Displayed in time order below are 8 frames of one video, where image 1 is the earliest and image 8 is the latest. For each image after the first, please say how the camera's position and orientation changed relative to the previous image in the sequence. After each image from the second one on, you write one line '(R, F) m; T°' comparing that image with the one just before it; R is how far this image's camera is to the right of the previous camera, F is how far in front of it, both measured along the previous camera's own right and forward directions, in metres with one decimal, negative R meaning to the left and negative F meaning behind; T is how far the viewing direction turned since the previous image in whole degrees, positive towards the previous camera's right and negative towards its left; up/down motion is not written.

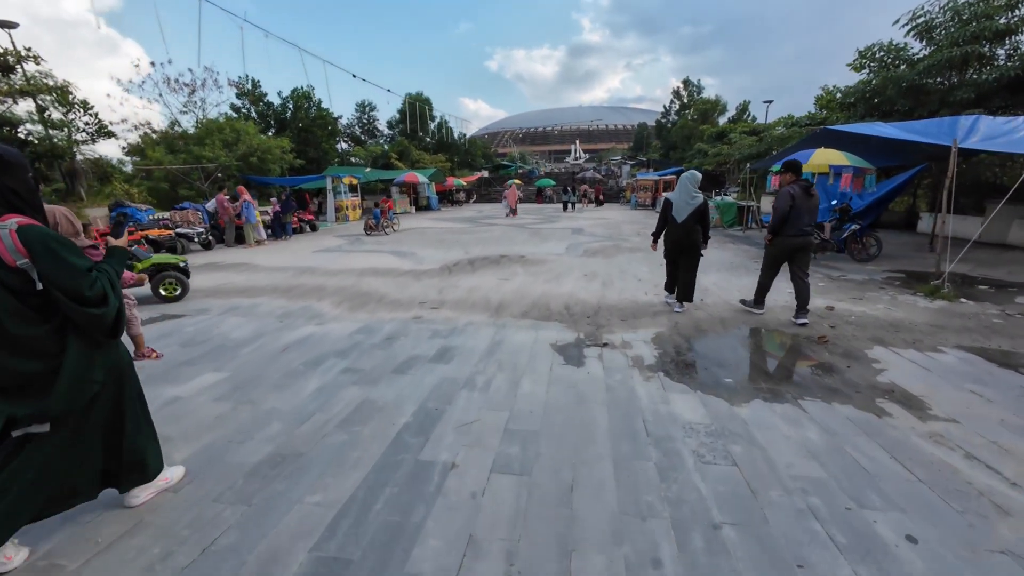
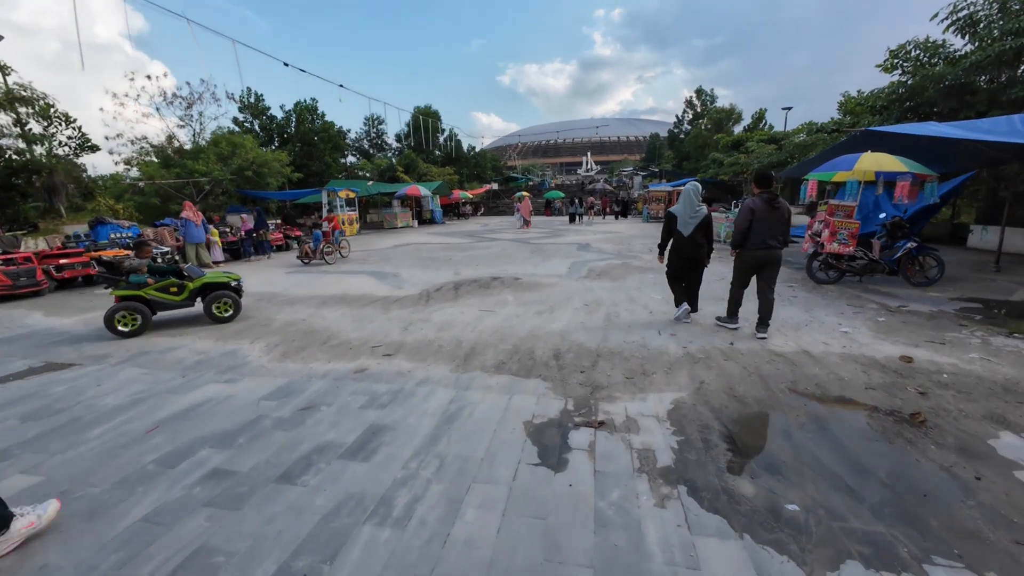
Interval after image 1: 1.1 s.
(+0.4, +1.3) m; -2°
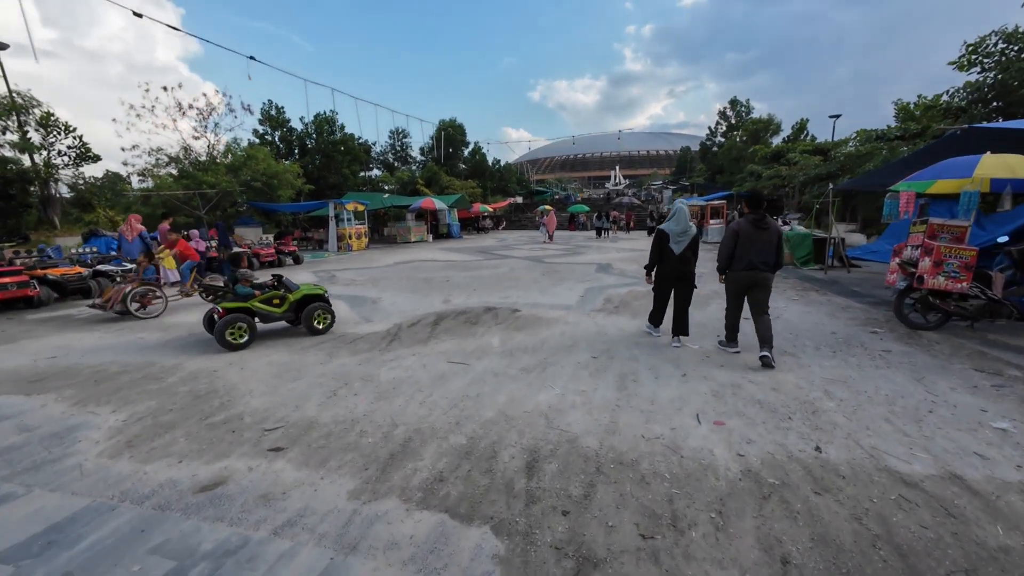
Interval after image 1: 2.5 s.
(+0.5, +1.6) m; -4°
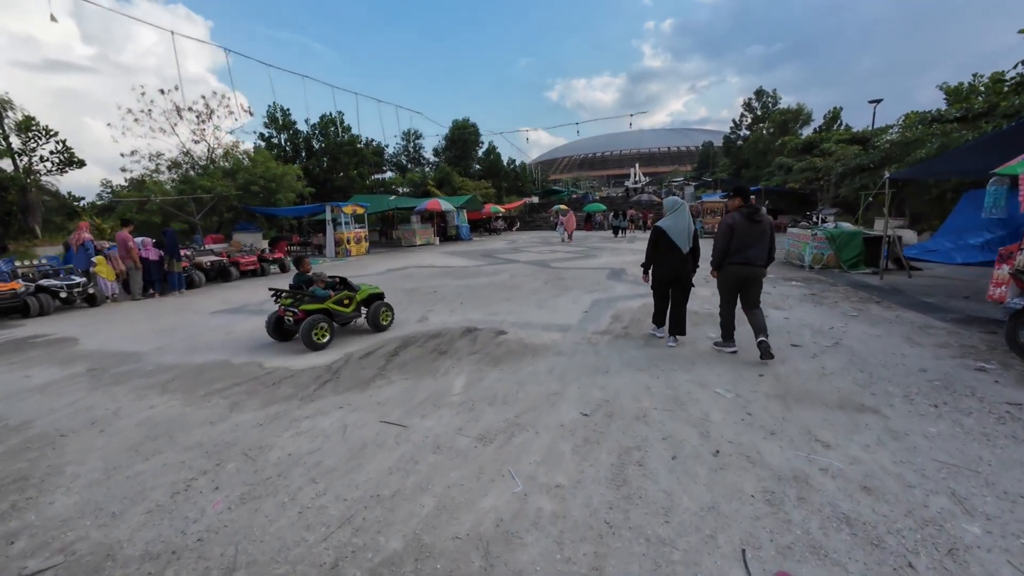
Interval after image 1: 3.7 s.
(+0.5, +1.4) m; -3°
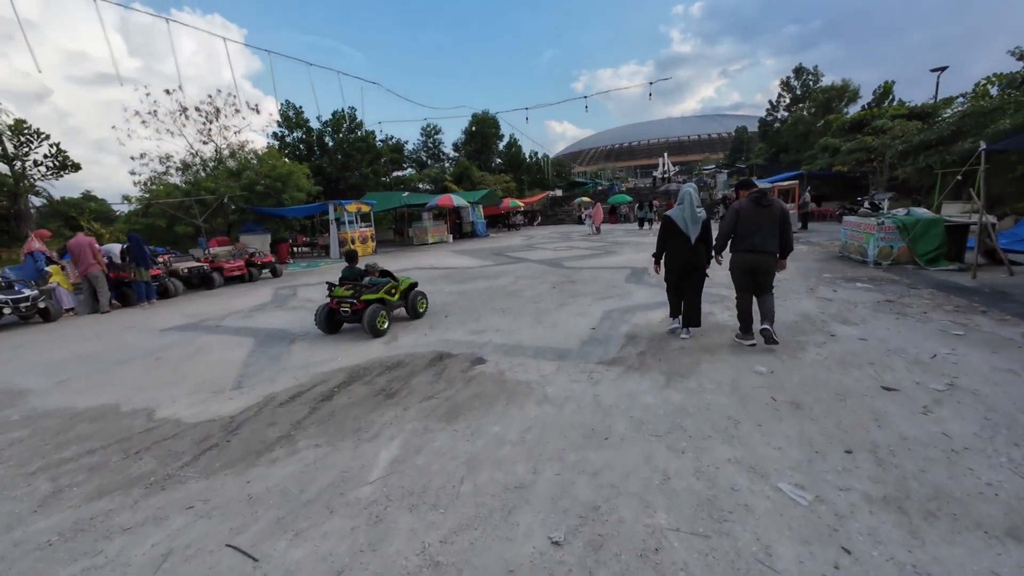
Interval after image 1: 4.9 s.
(+0.5, +1.4) m; -4°
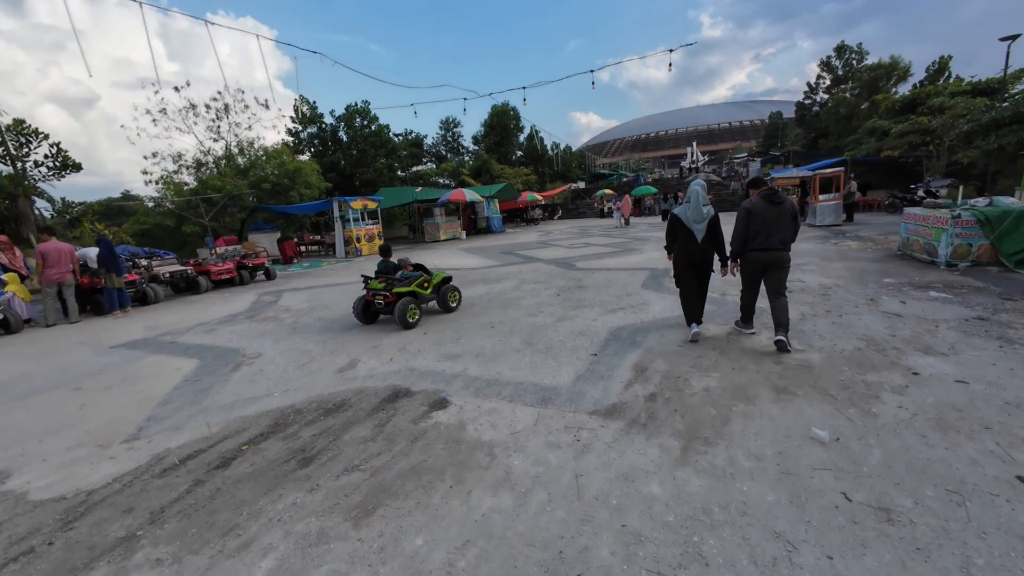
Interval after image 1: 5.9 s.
(+0.5, +1.1) m; -3°
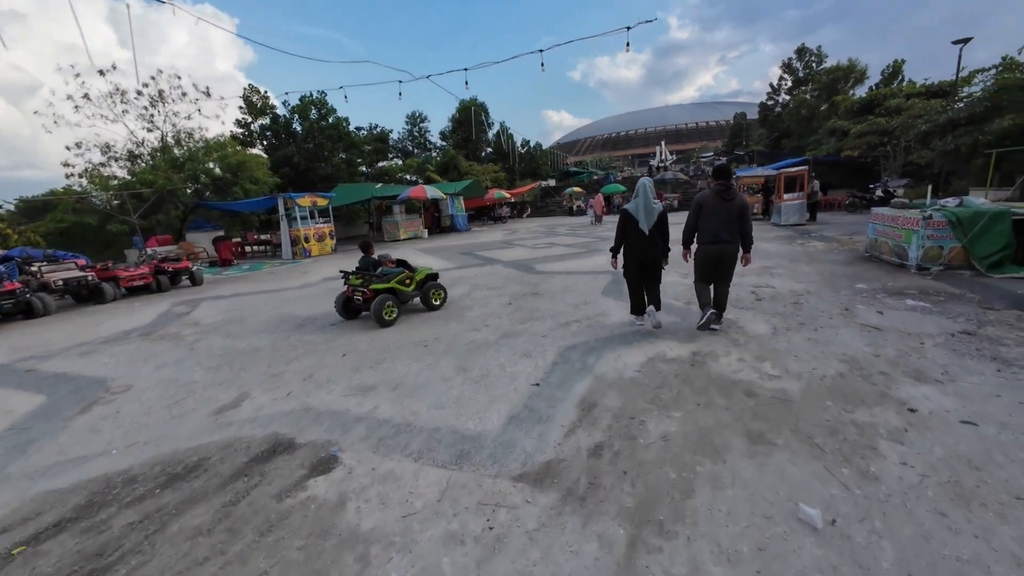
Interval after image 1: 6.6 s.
(+0.4, +0.8) m; +4°
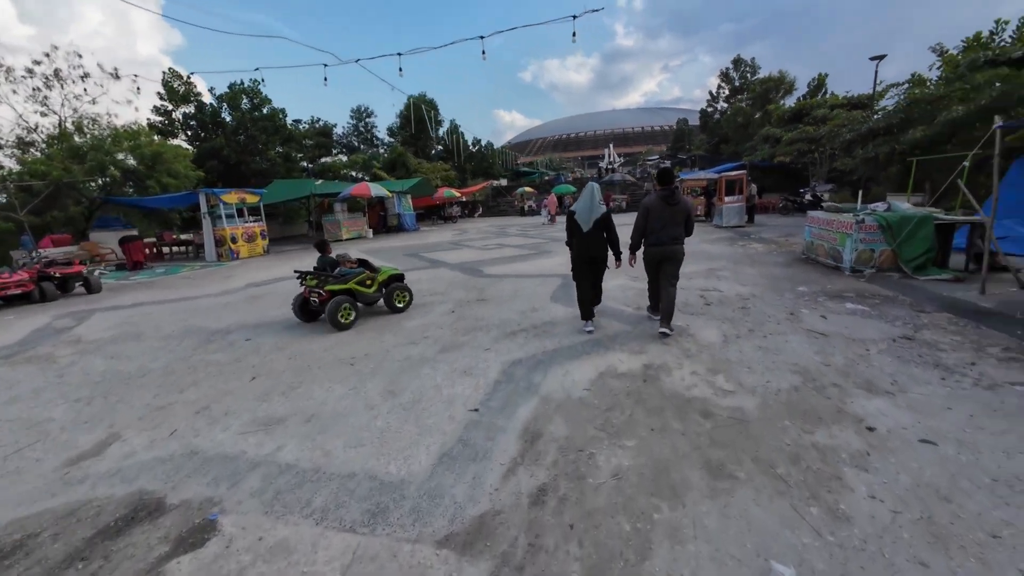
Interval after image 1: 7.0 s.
(+0.2, +0.4) m; +6°
